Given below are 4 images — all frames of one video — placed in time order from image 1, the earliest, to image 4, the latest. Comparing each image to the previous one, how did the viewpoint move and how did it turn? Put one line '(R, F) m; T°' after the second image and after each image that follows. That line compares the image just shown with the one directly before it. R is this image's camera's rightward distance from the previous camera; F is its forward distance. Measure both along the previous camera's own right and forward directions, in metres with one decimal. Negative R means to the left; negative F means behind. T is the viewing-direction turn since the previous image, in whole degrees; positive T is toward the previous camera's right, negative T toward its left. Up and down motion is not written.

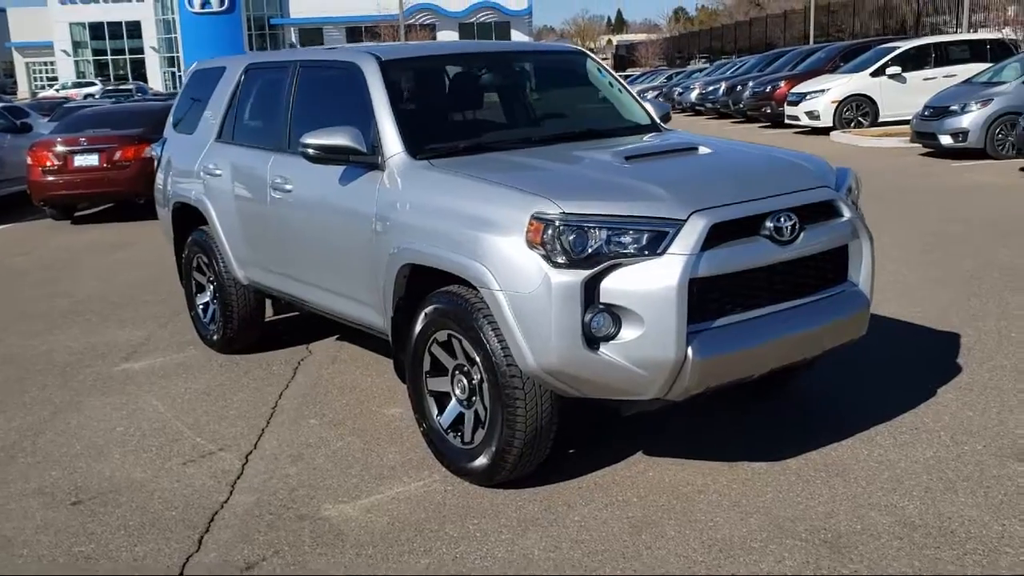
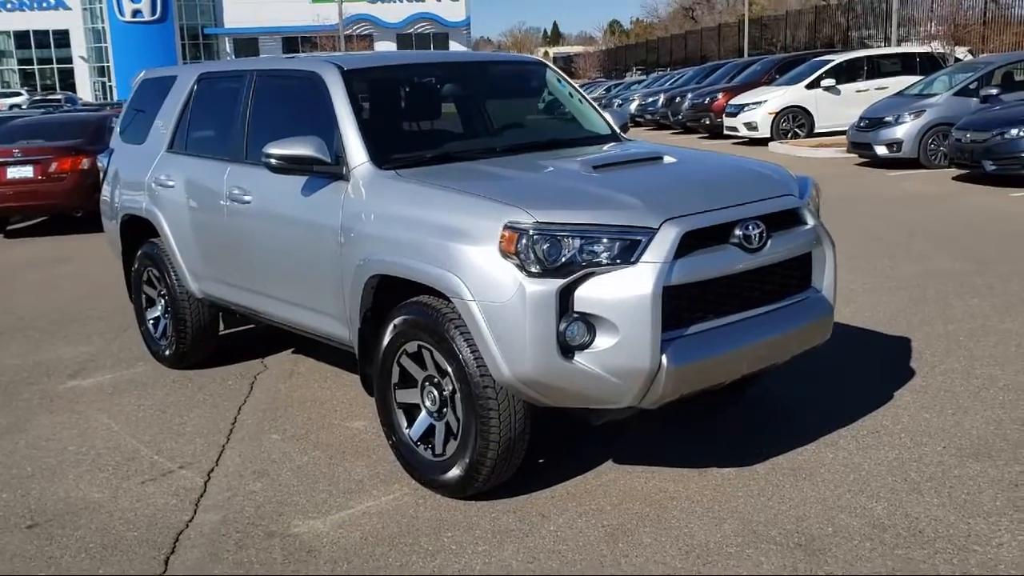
(-0.1, 0.0) m; +4°
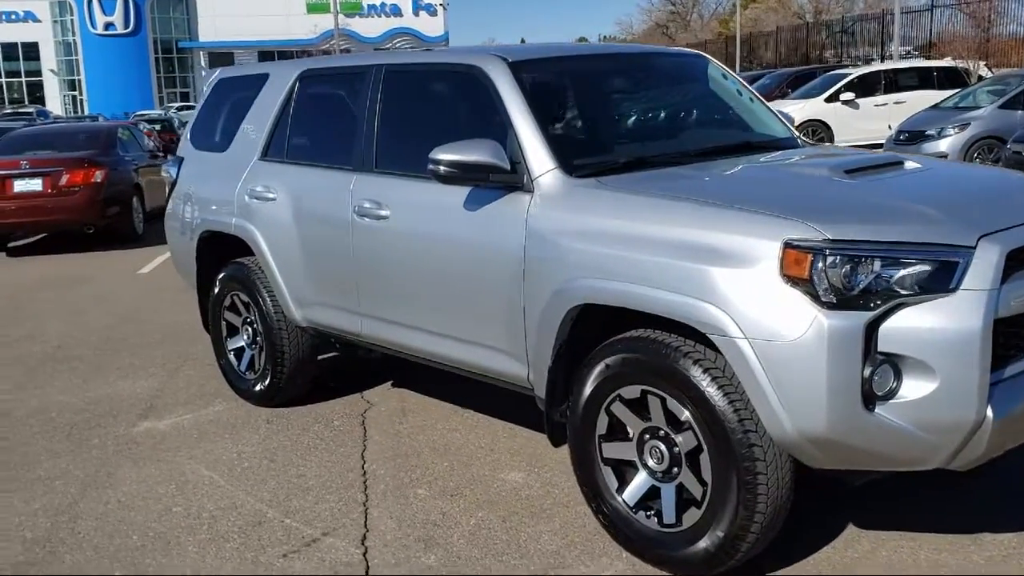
(-1.0, +0.8) m; +2°
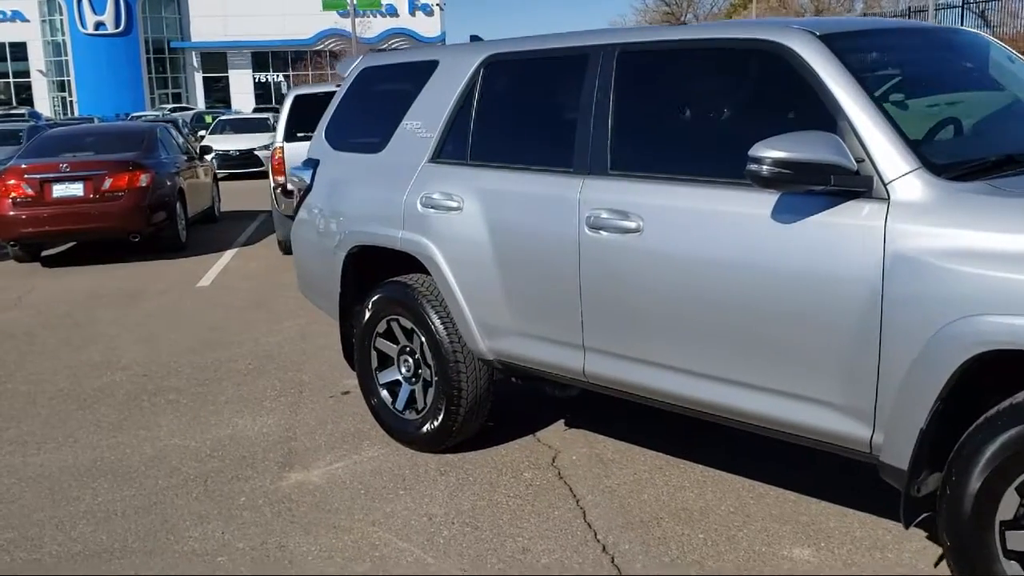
(-1.1, +0.9) m; +1°
